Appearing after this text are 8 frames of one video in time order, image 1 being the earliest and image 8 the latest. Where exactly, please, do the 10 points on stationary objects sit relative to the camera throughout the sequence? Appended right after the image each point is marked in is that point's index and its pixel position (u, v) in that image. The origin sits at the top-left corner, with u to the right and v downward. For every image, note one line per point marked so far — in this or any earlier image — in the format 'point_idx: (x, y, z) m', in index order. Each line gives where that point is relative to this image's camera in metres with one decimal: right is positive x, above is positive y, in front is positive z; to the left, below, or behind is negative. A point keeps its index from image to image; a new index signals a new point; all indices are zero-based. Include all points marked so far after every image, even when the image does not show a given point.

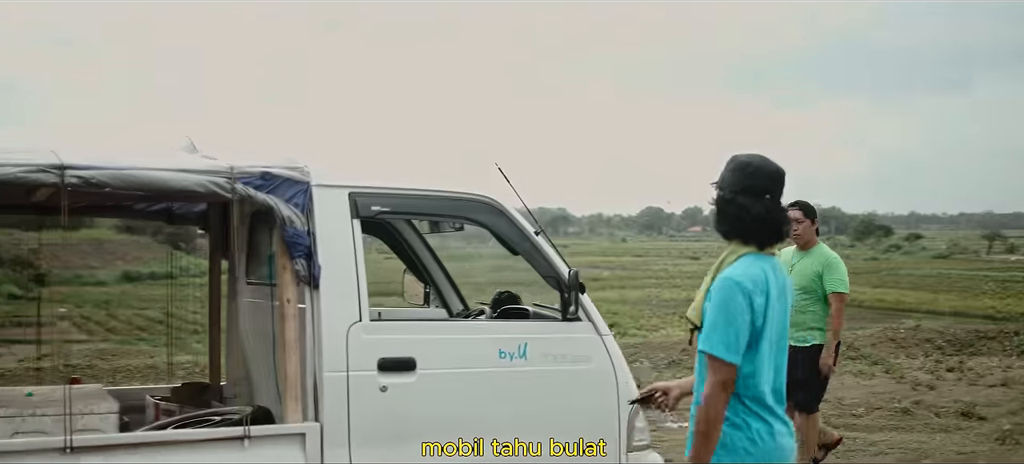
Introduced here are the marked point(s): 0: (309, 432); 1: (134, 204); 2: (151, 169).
0: (-0.8, -0.9, +3.5) m
1: (-2.4, +0.2, +5.3) m
2: (-1.5, +0.3, +3.5) m
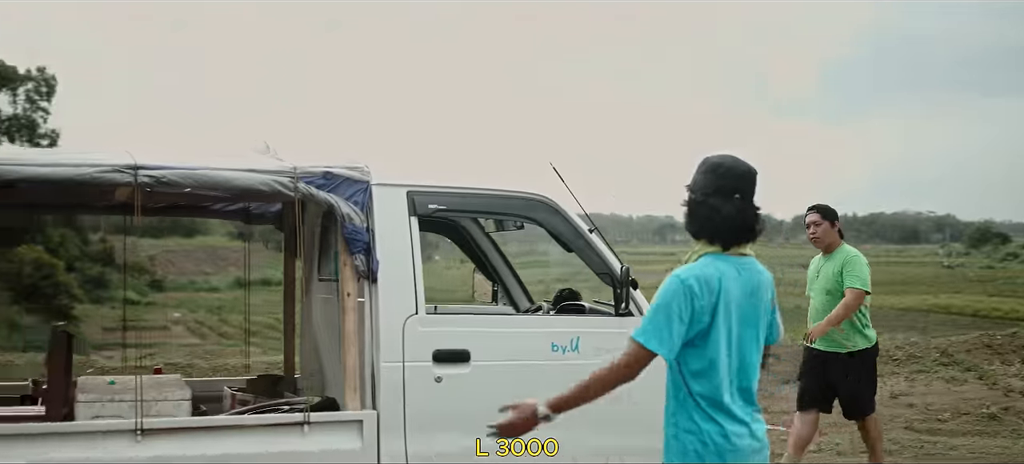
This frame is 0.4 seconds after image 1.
0: (-0.6, -0.8, +3.6) m
1: (-2.1, +0.2, +5.6) m
2: (-1.3, +0.3, +3.7) m
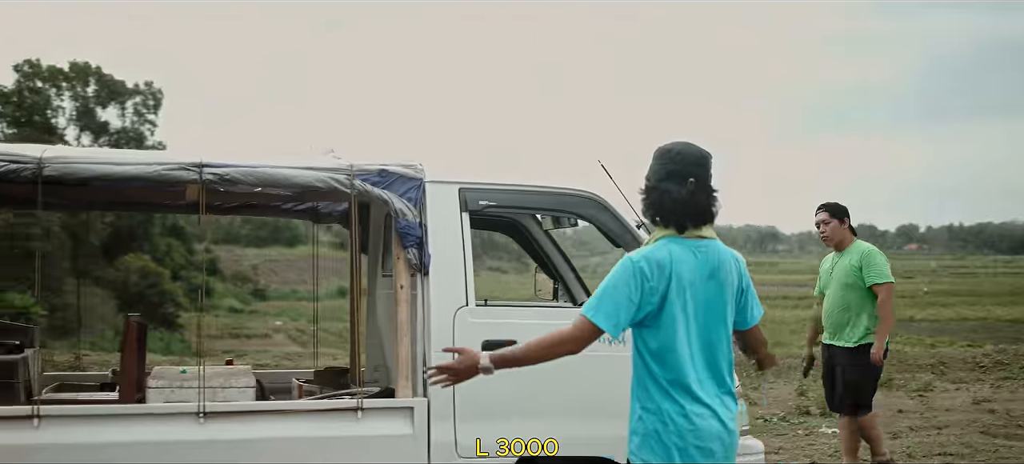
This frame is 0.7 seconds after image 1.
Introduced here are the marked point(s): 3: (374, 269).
0: (-0.4, -0.8, +3.8) m
1: (-1.7, +0.2, +5.9) m
2: (-1.1, +0.3, +4.0) m
3: (-1.0, -0.3, +5.8) m
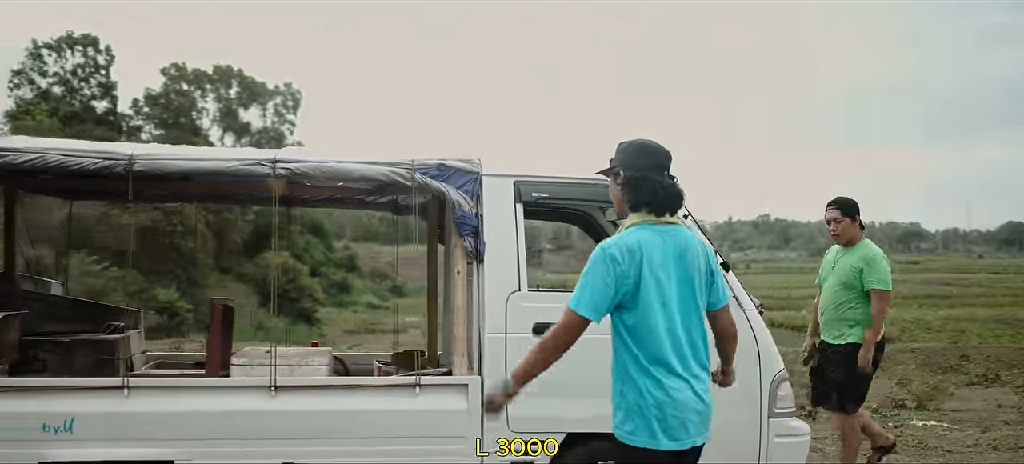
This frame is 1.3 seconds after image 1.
0: (-0.2, -0.7, +4.1) m
1: (-1.2, +0.3, +6.4) m
2: (-0.9, +0.4, +4.3) m
3: (-0.6, -0.2, +6.1) m
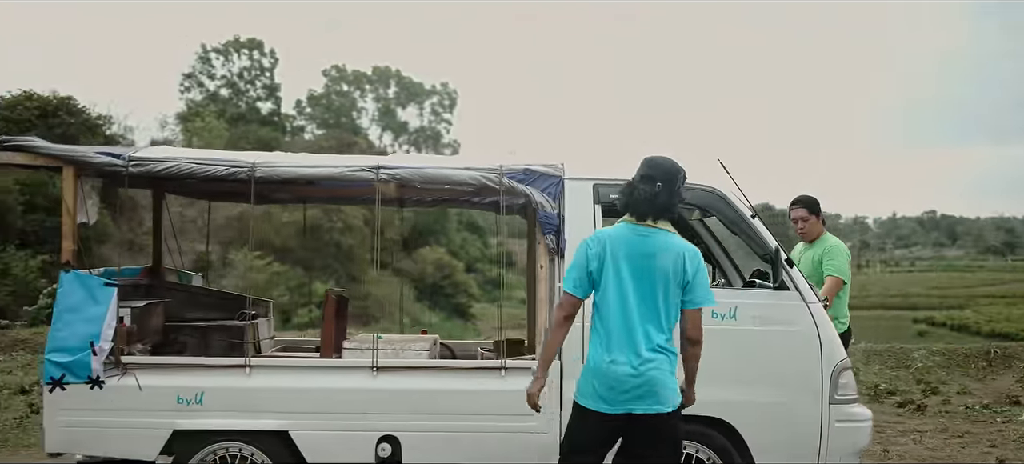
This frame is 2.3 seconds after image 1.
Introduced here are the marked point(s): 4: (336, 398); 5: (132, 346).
0: (+0.1, -0.7, +4.4) m
1: (-0.5, +0.3, +6.8) m
2: (-0.5, +0.4, +4.8) m
3: (+0.1, -0.2, +6.5) m
4: (-1.0, -0.9, +4.5) m
5: (-2.2, -0.7, +4.7) m
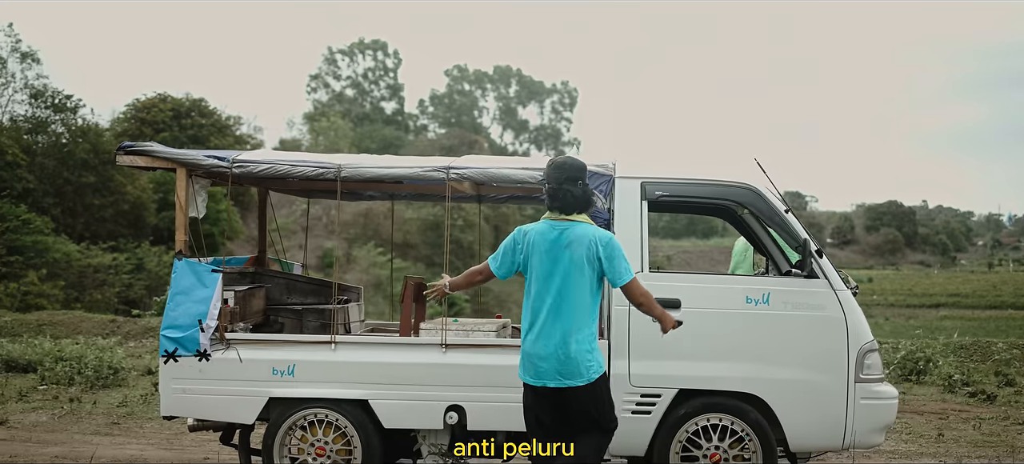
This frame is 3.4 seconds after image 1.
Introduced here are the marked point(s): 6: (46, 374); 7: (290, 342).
0: (+0.4, -0.7, +4.9) m
1: (+0.1, +0.4, +7.3) m
2: (-0.2, +0.4, +5.3) m
3: (+0.7, -0.1, +6.9) m
4: (-0.7, -0.9, +5.1) m
5: (-1.9, -0.6, +5.5) m
6: (-6.1, -1.8, +10.5) m
7: (-1.4, -0.7, +5.2) m
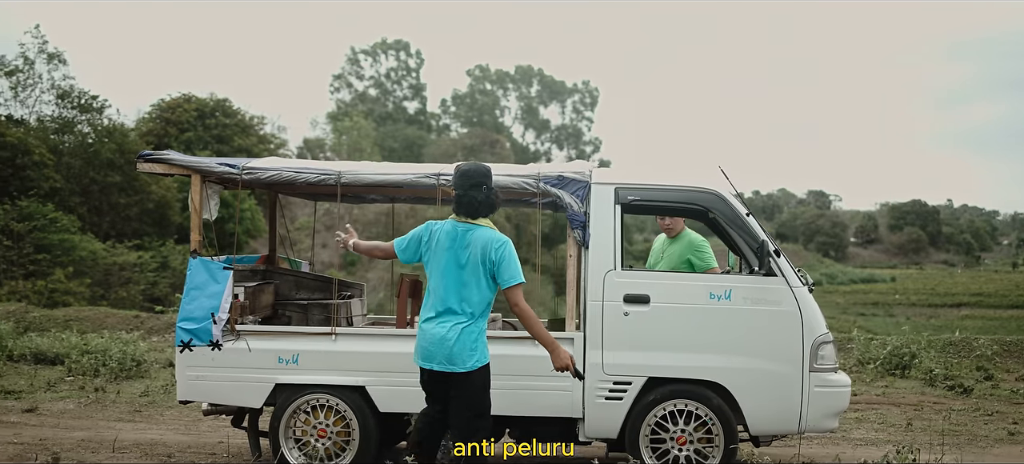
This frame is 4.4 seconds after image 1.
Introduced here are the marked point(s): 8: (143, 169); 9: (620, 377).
0: (+0.3, -0.7, +5.3) m
1: (+0.1, +0.4, +7.7) m
2: (-0.2, +0.4, +5.7) m
3: (+0.6, -0.1, +7.3) m
4: (-0.8, -0.9, +5.5) m
5: (-2.0, -0.6, +5.9) m
6: (-6.0, -1.8, +11.1) m
7: (-1.5, -0.7, +5.7) m
8: (-2.6, +0.4, +5.8) m
9: (+0.7, -0.9, +5.0) m
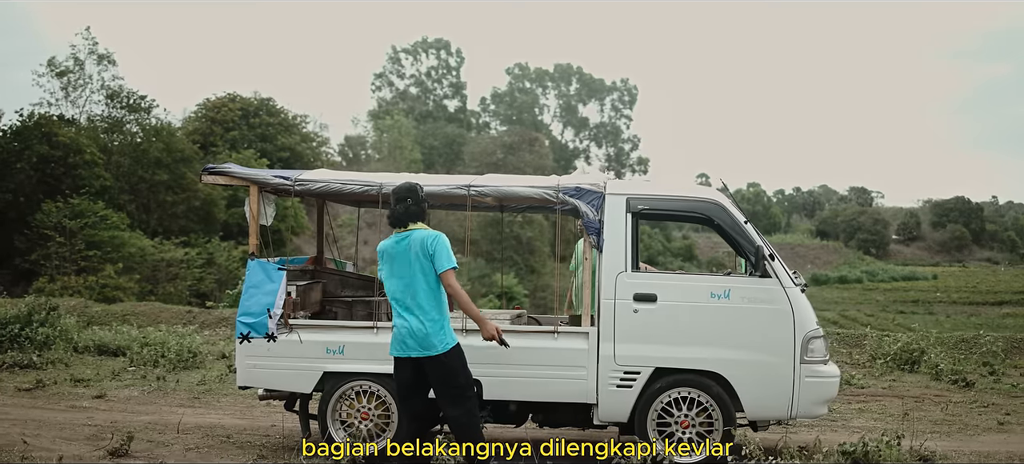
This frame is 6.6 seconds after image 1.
0: (+0.5, -0.7, +5.9) m
1: (+0.3, +0.3, +8.3) m
2: (-0.1, +0.4, +6.3) m
3: (+0.9, -0.1, +7.9) m
4: (-0.6, -0.9, +6.2) m
5: (-1.8, -0.7, +6.6) m
6: (-5.6, -1.8, +12.0) m
7: (-1.3, -0.7, +6.4) m
8: (-2.5, +0.4, +6.5) m
9: (+0.8, -0.9, +5.5) m
